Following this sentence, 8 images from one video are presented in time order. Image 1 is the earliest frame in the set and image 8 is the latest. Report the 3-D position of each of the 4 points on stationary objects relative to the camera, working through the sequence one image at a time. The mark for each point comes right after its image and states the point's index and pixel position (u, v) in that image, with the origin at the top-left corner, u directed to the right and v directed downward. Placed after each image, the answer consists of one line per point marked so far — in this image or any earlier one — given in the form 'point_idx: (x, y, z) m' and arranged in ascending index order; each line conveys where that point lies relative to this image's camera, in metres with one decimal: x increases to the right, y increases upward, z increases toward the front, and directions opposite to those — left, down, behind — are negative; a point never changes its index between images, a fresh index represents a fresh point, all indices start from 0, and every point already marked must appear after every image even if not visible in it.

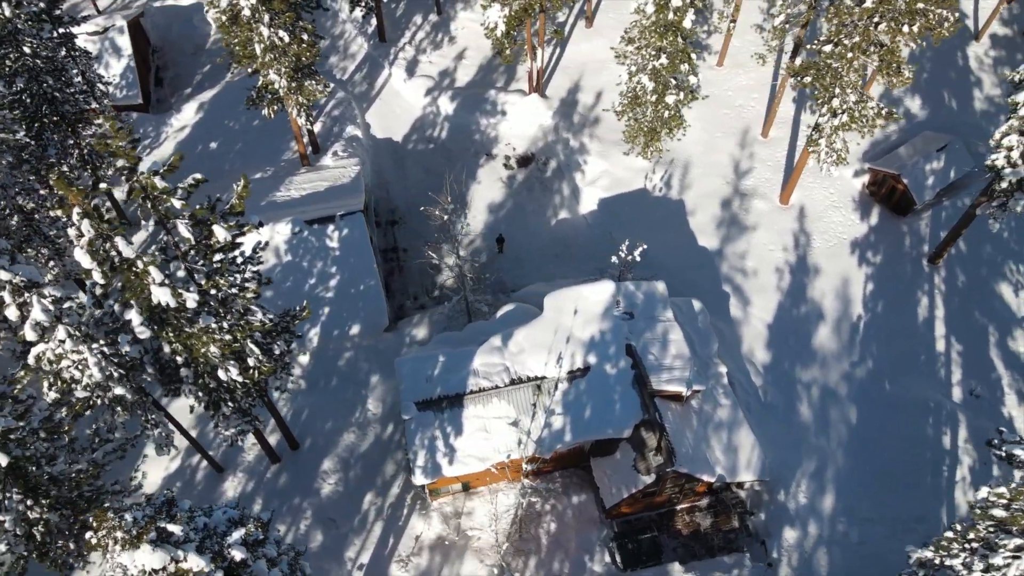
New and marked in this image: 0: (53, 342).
0: (-8.7, -1.0, +14.1) m
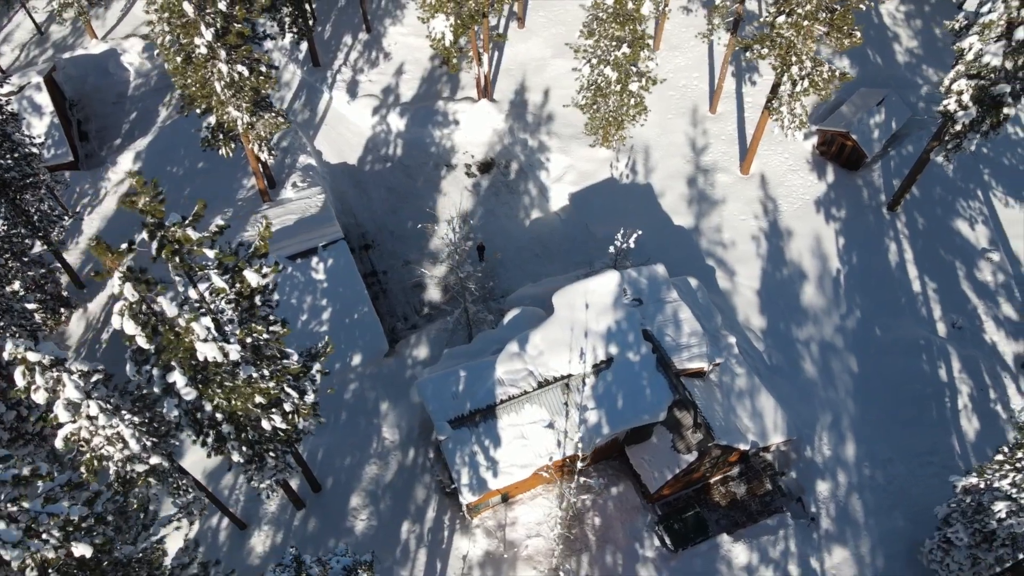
0: (-7.5, -2.3, +13.2) m
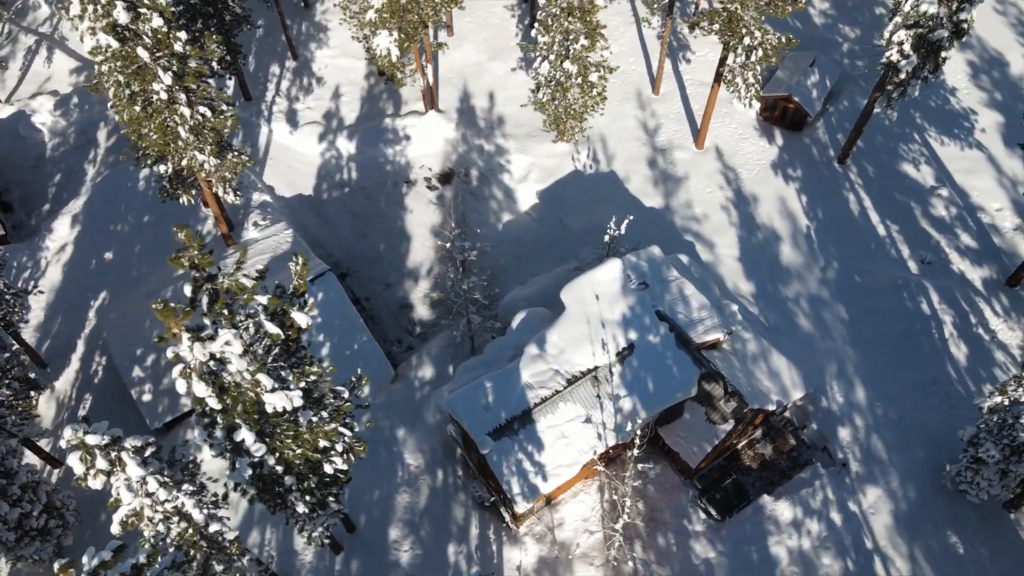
0: (-6.0, -3.5, +12.3) m
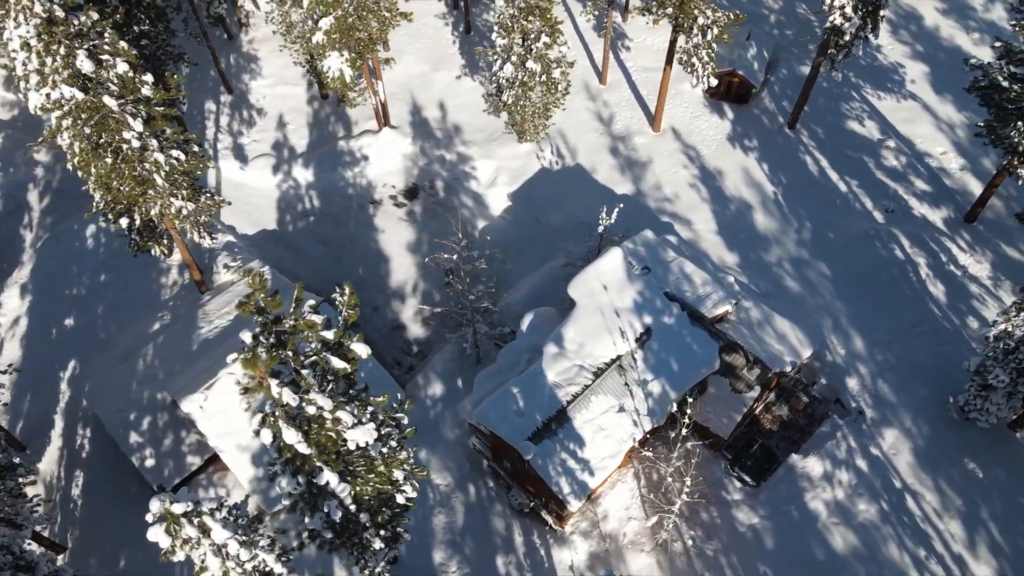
0: (-4.4, -4.2, +11.7) m
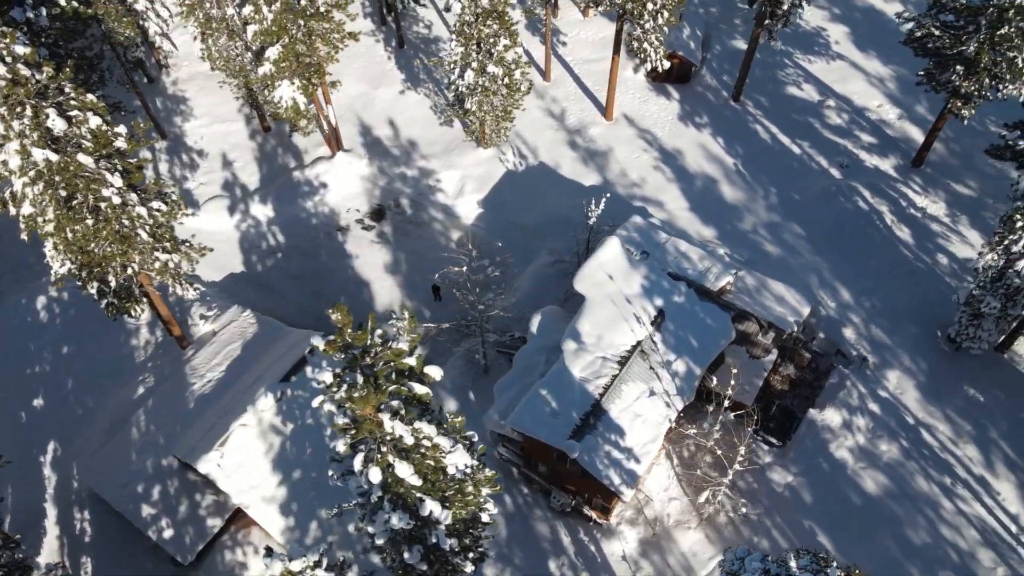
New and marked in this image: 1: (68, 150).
0: (-2.5, -4.8, +11.2) m
1: (-9.7, +3.0, +16.6) m
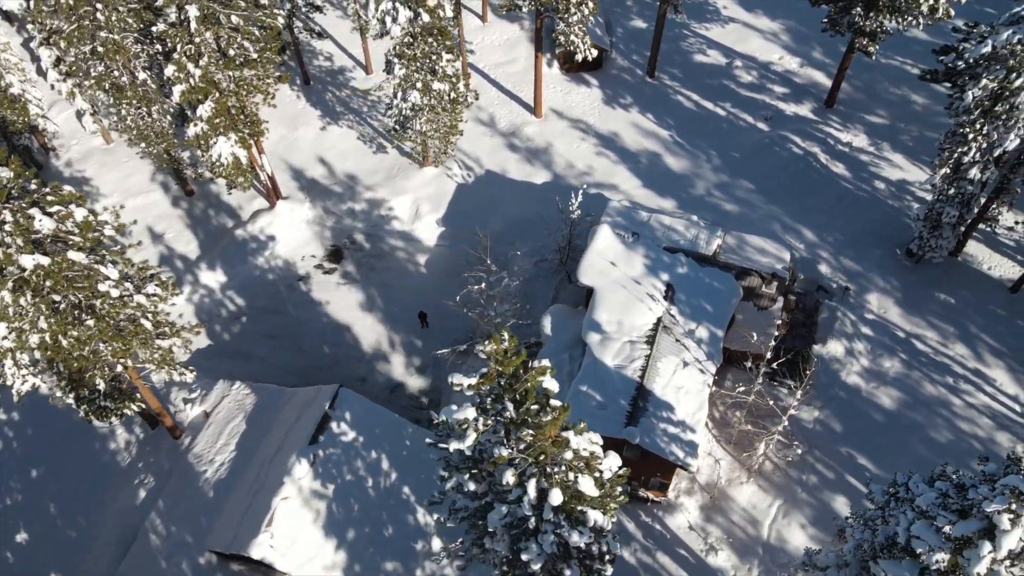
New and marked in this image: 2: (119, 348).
0: (+0.4, -5.2, +10.9) m
1: (-9.1, +0.7, +15.1) m
2: (-8.8, -1.4, +16.8) m
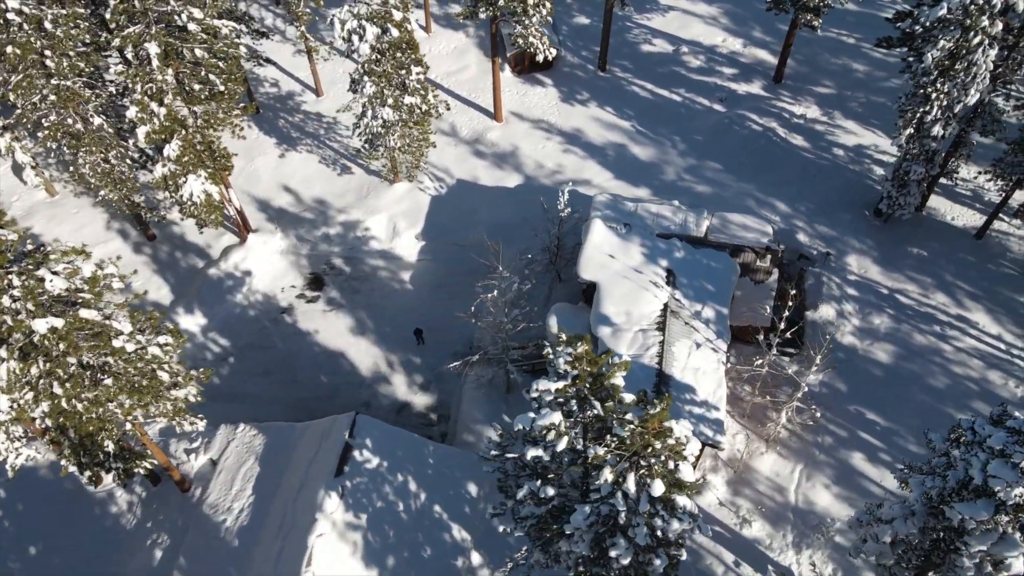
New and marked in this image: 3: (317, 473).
0: (+2.0, -5.1, +11.0) m
1: (-8.5, -0.4, +14.3) m
2: (-8.1, -2.5, +16.1) m
3: (-5.1, -4.8, +19.7) m
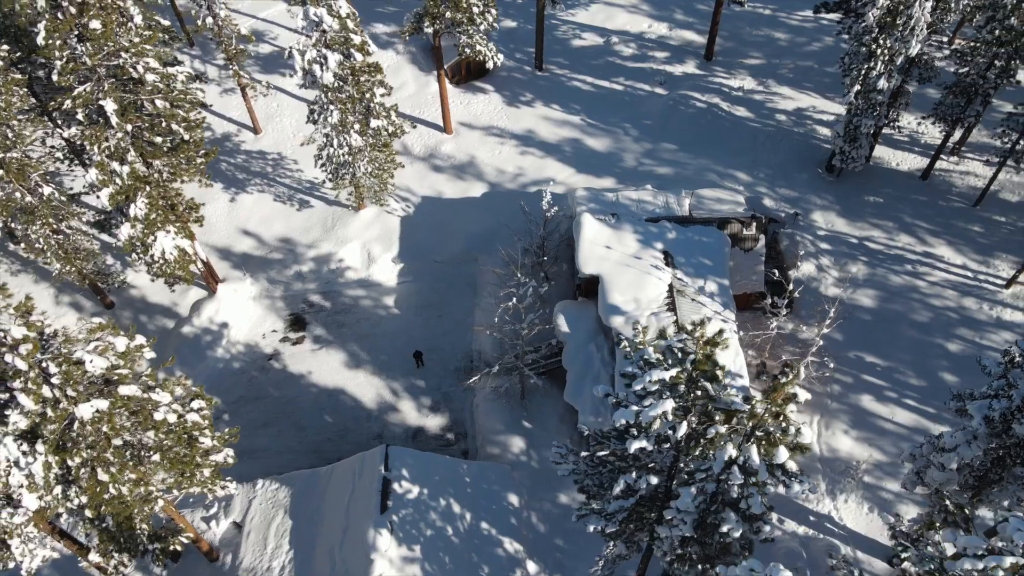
0: (+4.1, -4.7, +11.3) m
1: (-7.3, -1.8, +13.4) m
2: (-6.8, -3.8, +15.2) m
3: (-3.9, -5.7, +19.2) m
